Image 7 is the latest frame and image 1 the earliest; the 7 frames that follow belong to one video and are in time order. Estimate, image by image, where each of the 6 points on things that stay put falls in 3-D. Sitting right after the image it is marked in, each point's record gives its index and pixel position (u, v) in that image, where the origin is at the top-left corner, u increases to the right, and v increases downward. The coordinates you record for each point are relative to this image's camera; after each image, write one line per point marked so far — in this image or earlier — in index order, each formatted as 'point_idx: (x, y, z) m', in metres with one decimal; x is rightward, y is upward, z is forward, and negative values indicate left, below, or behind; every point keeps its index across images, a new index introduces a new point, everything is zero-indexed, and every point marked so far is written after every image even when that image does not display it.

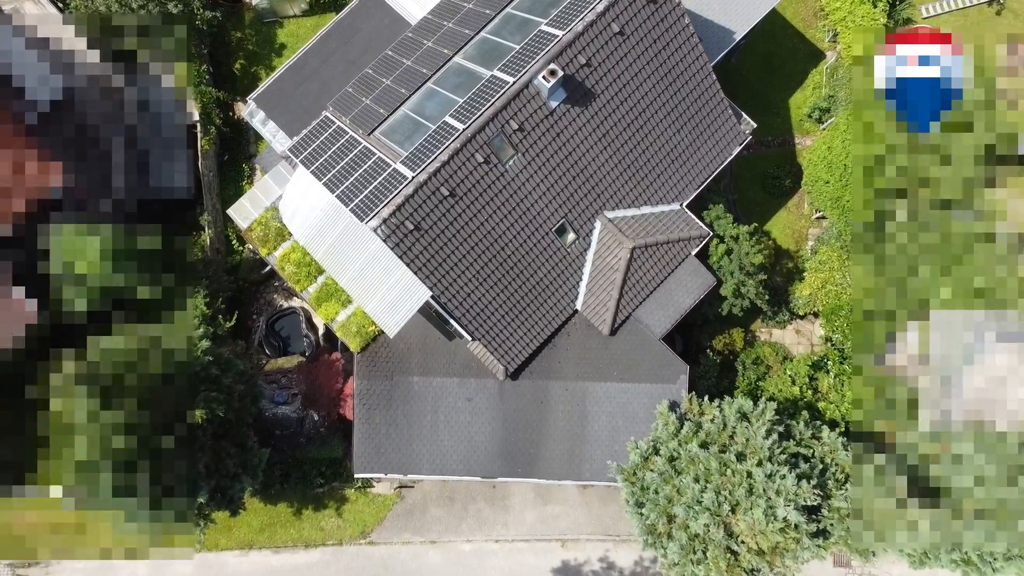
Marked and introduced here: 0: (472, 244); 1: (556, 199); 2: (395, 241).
0: (-1.2, +1.3, +18.7) m
1: (+1.4, +2.8, +19.4) m
2: (-3.2, +1.3, +17.3) m
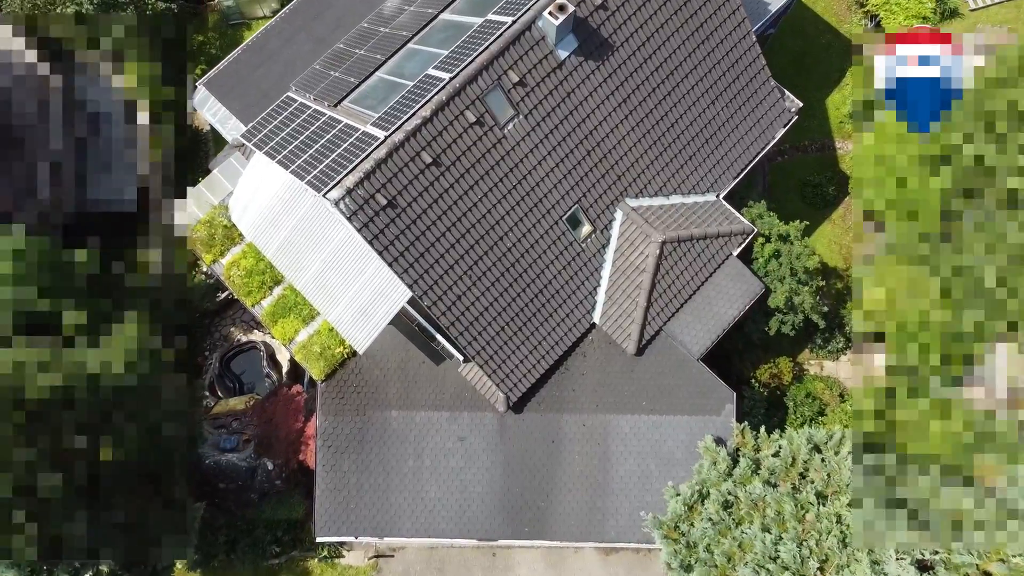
0: (-1.2, +1.3, +14.7) m
1: (+1.4, +2.8, +15.6) m
2: (-3.2, +1.5, +13.4) m
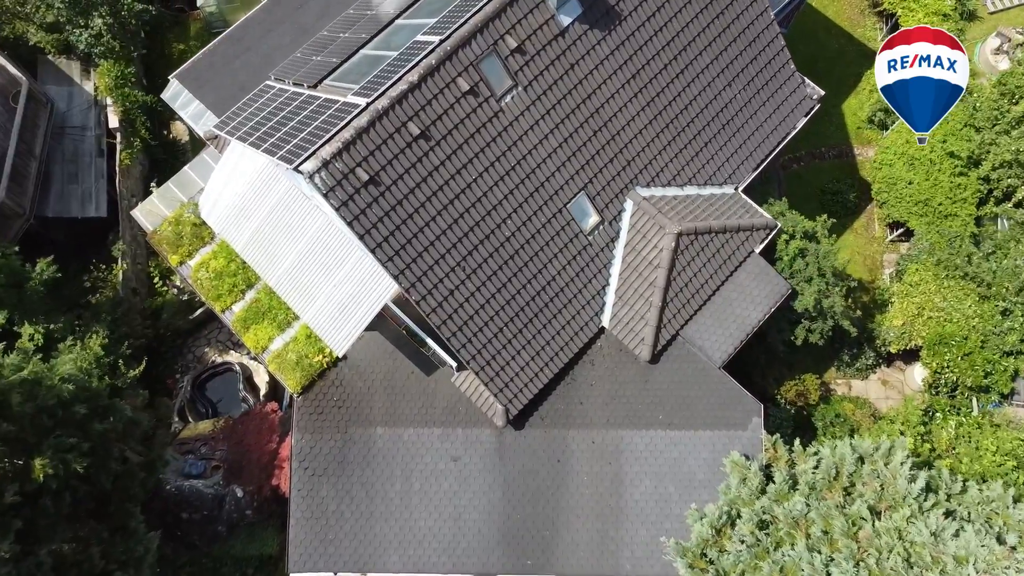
0: (-1.2, +1.5, +13.1) m
1: (+1.3, +2.9, +14.1) m
2: (-3.3, +1.7, +11.8) m
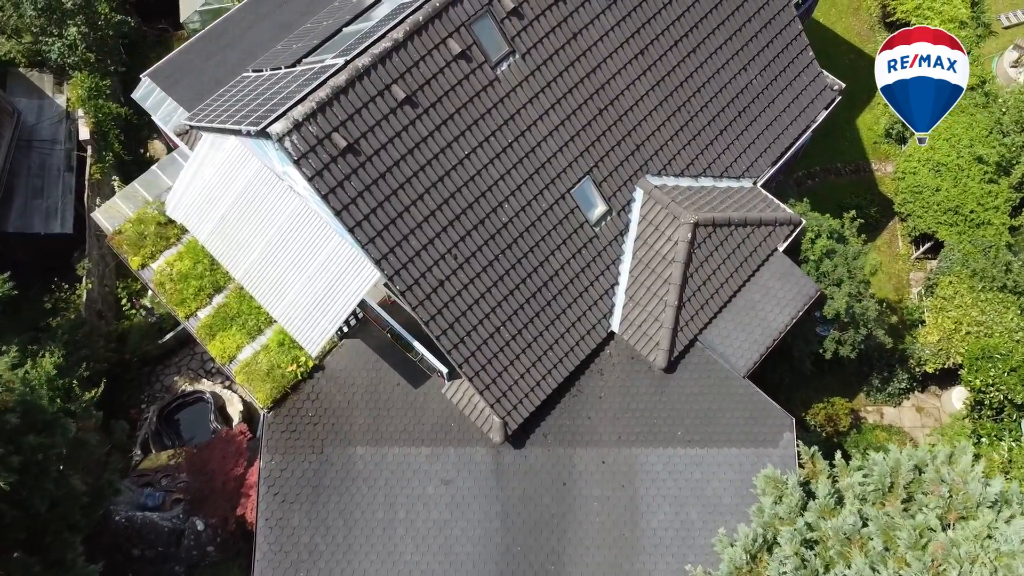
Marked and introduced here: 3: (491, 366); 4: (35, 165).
0: (-1.3, +1.7, +11.7) m
1: (+1.3, +3.0, +12.8) m
2: (-3.3, +2.0, +10.5) m
3: (-0.4, -1.6, +12.7) m
4: (-14.9, +3.9, +19.7) m
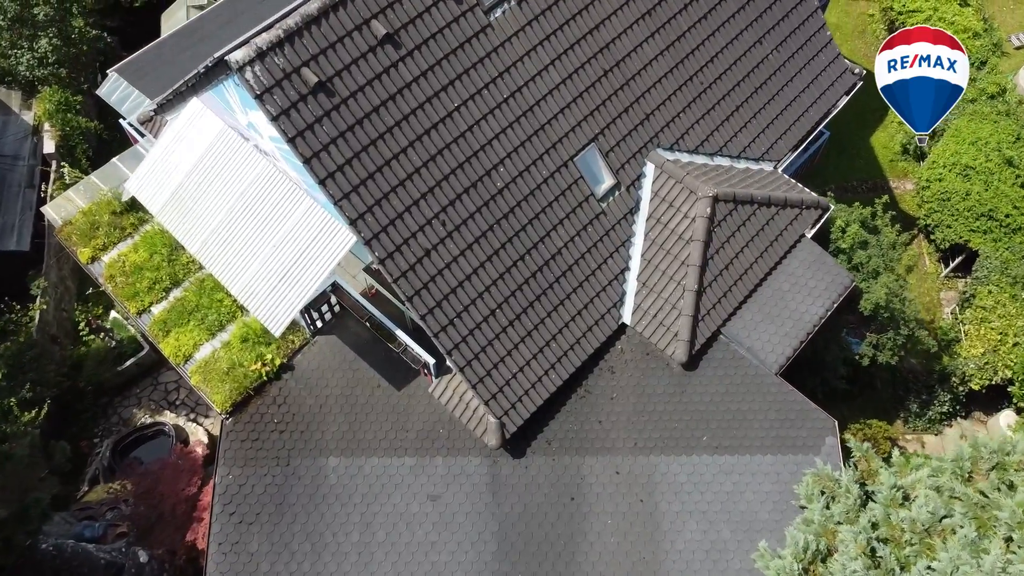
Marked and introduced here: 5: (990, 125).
0: (-1.3, +2.2, +10.4) m
1: (+1.2, +3.4, +11.6) m
2: (-3.4, +2.7, +9.2) m
3: (-0.5, -1.2, +11.0) m
4: (-14.9, +3.5, +18.7) m
5: (+14.8, +5.0, +19.4) m
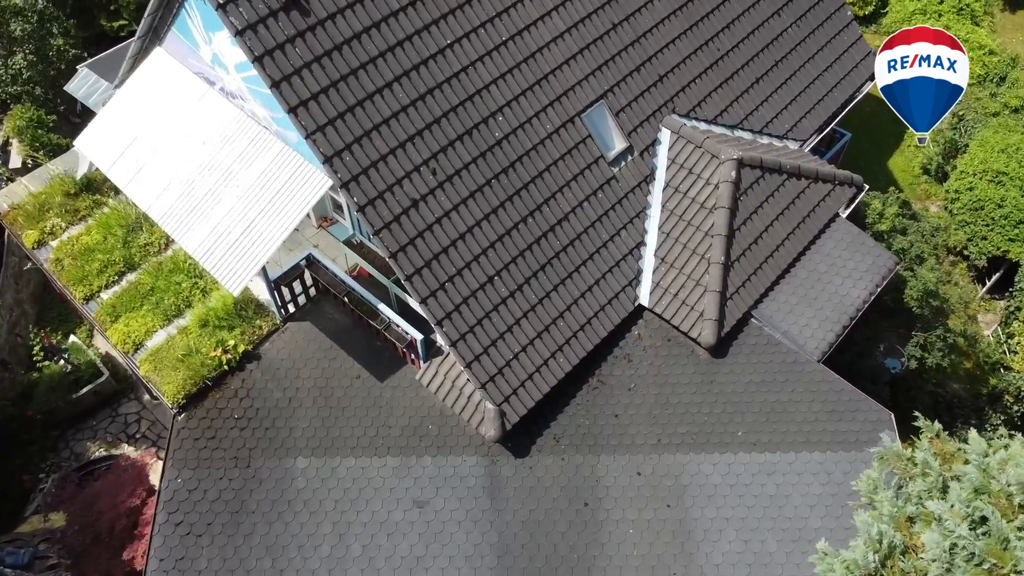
0: (-1.3, +2.8, +9.3) m
1: (+1.3, +3.8, +10.6) m
2: (-3.4, +3.4, +8.2) m
3: (-0.5, -0.6, +9.5) m
4: (-14.8, +3.1, +17.7) m
5: (+14.9, +4.6, +18.4) m
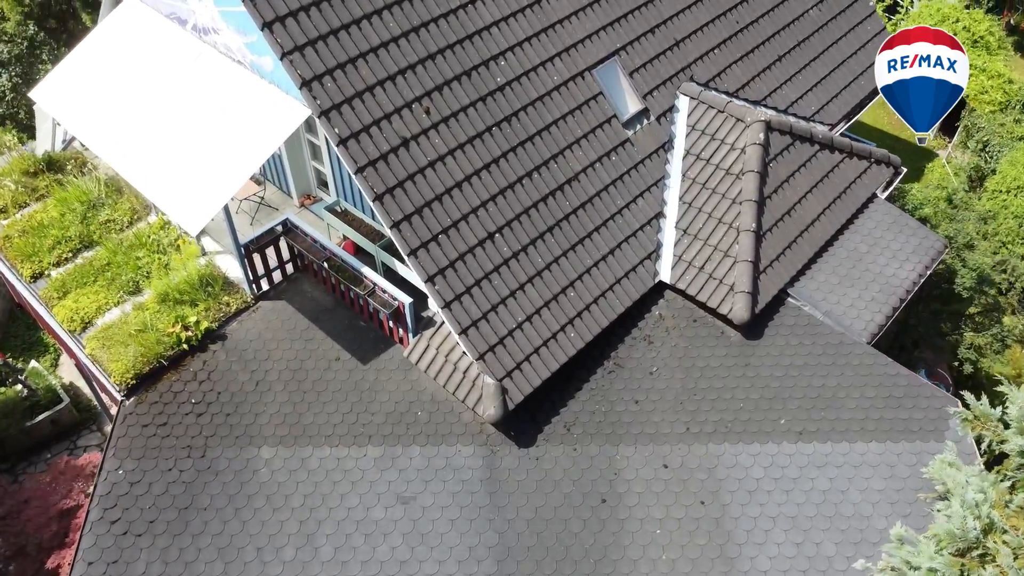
0: (-1.2, +3.4, +8.4) m
1: (+1.4, +4.3, +9.9) m
2: (-3.2, +4.2, +7.4) m
3: (-0.4, 0.0, +8.2) m
4: (-14.7, +2.9, +16.8) m
5: (+15.0, +3.9, +17.7) m
